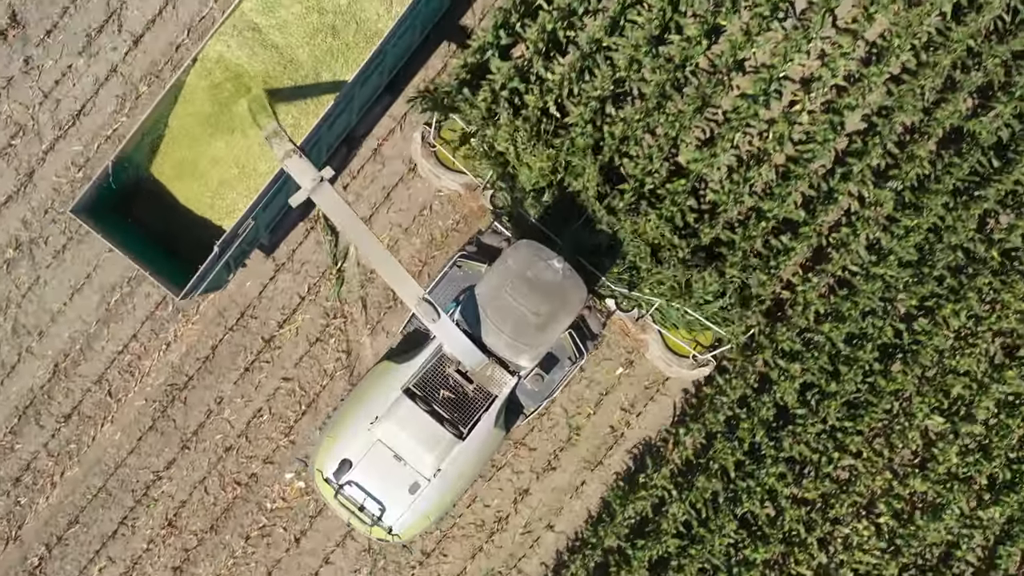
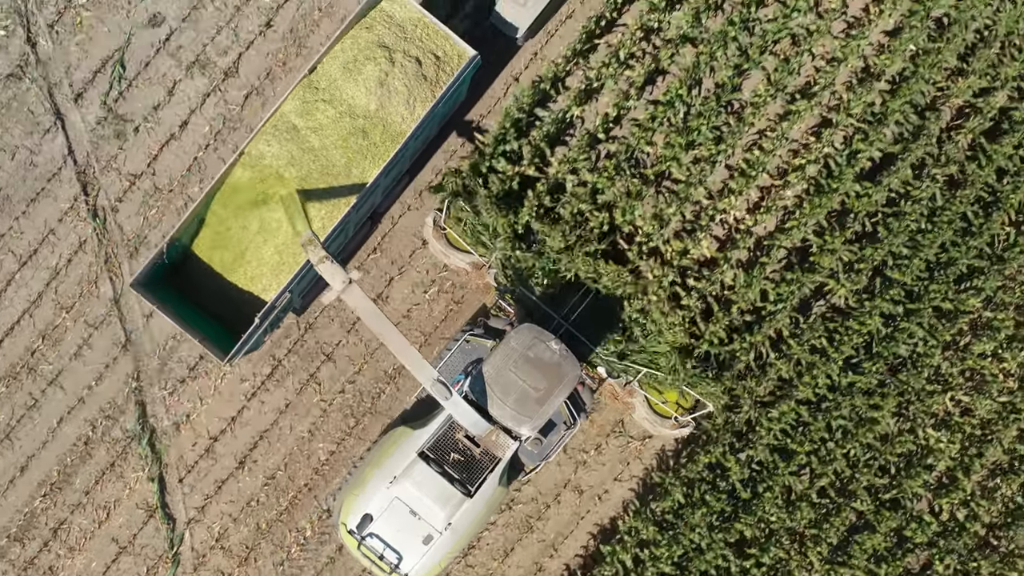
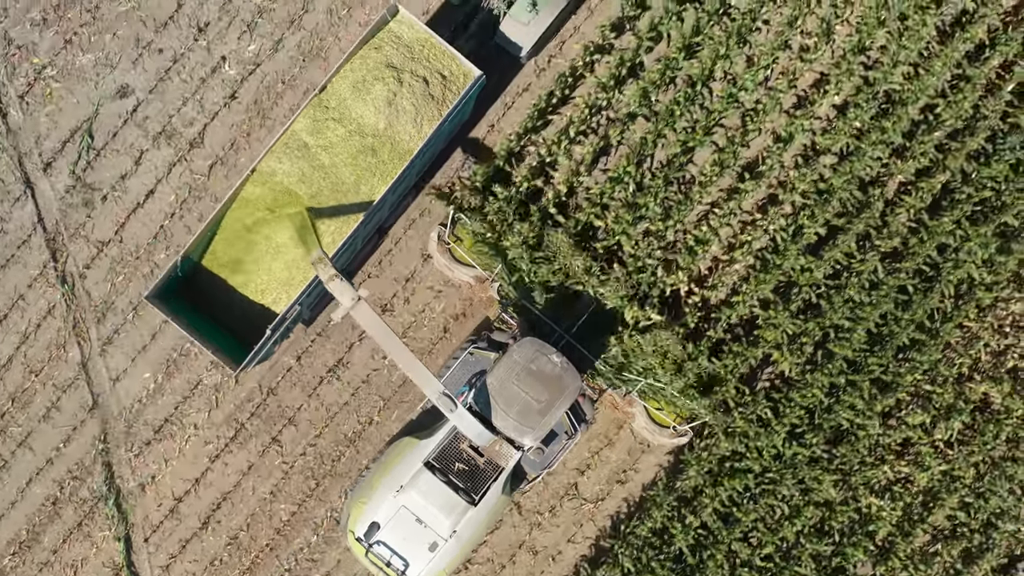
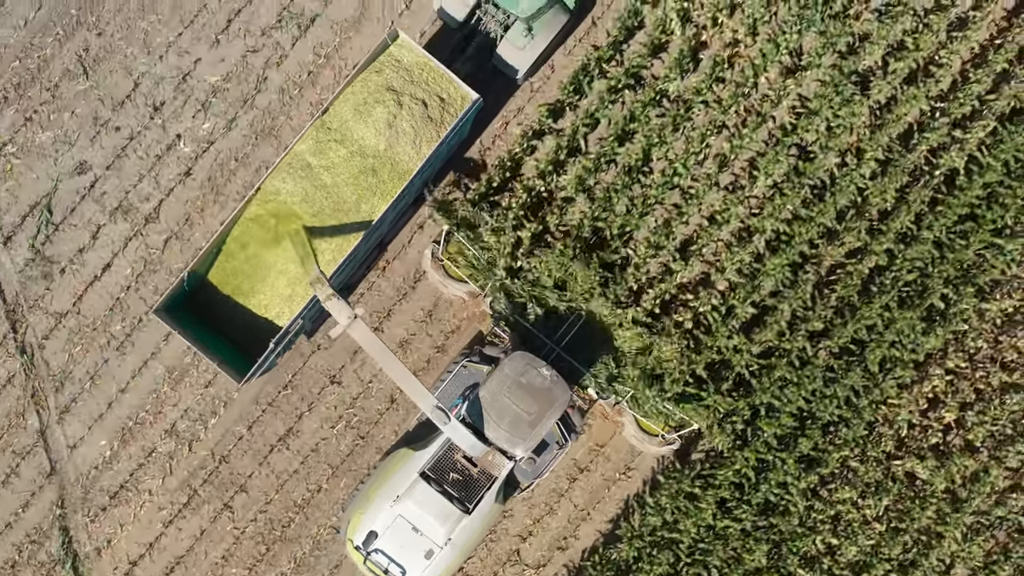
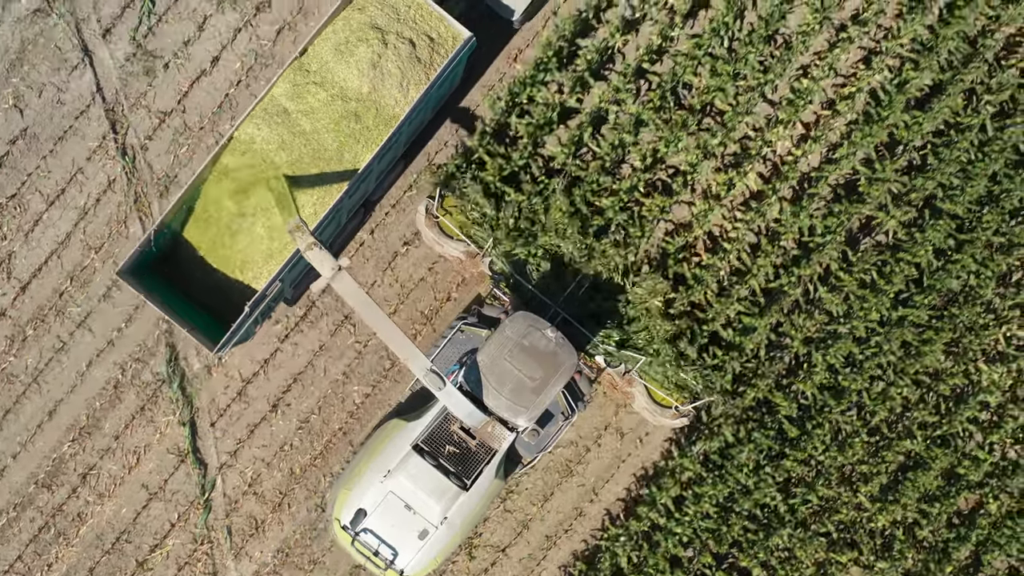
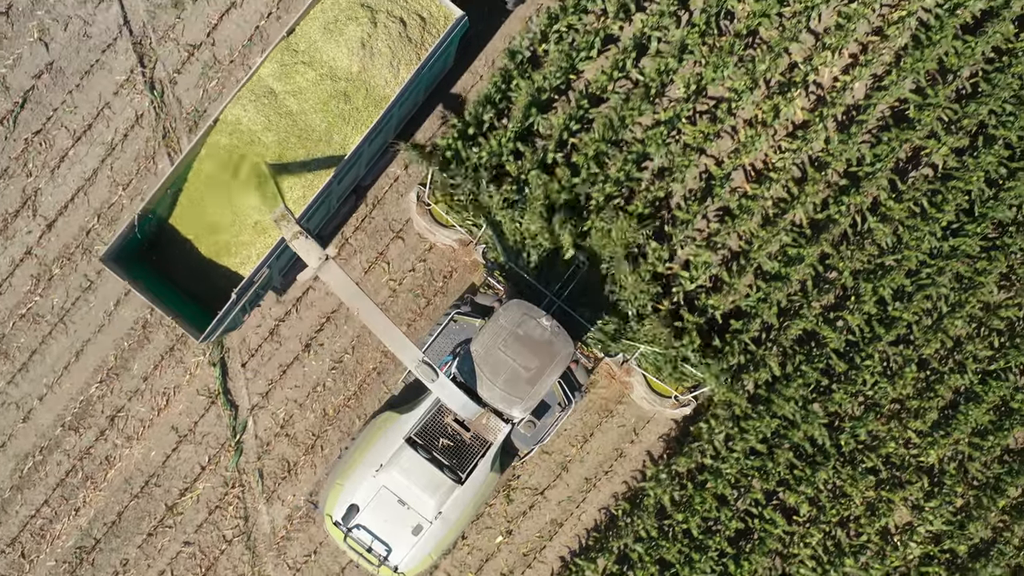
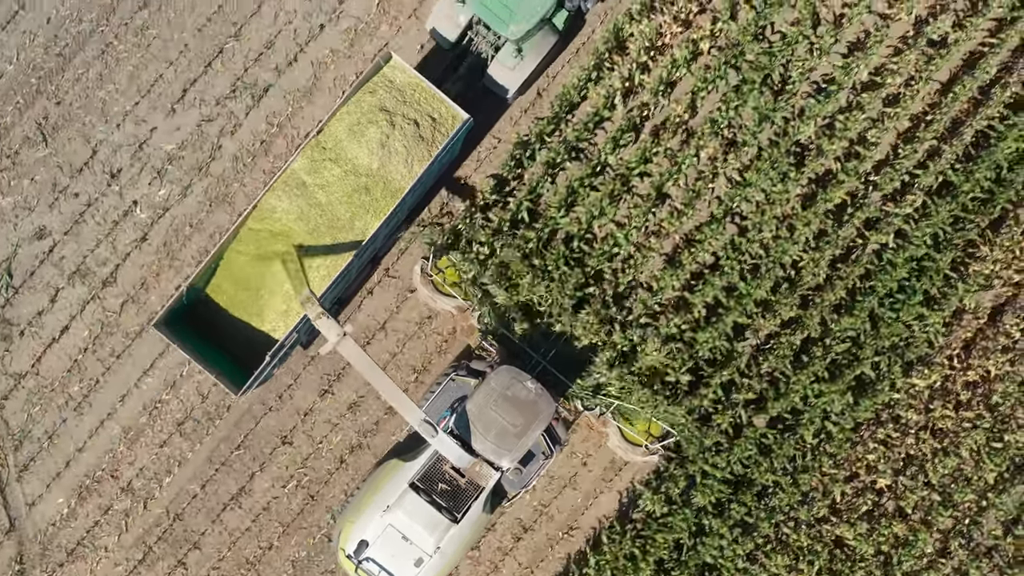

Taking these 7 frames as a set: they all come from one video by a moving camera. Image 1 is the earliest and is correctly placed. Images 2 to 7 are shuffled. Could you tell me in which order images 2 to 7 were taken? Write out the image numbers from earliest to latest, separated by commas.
6, 5, 2, 3, 4, 7
